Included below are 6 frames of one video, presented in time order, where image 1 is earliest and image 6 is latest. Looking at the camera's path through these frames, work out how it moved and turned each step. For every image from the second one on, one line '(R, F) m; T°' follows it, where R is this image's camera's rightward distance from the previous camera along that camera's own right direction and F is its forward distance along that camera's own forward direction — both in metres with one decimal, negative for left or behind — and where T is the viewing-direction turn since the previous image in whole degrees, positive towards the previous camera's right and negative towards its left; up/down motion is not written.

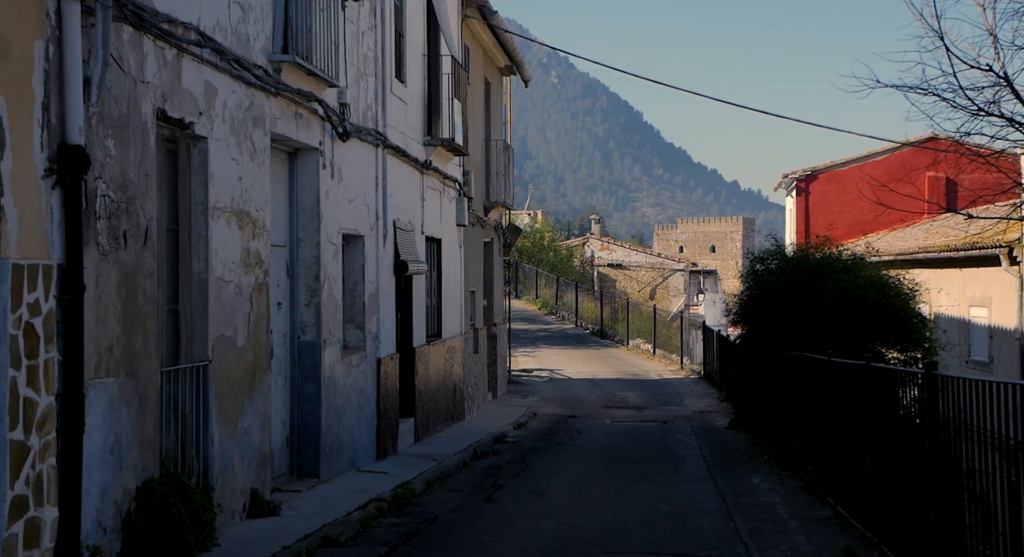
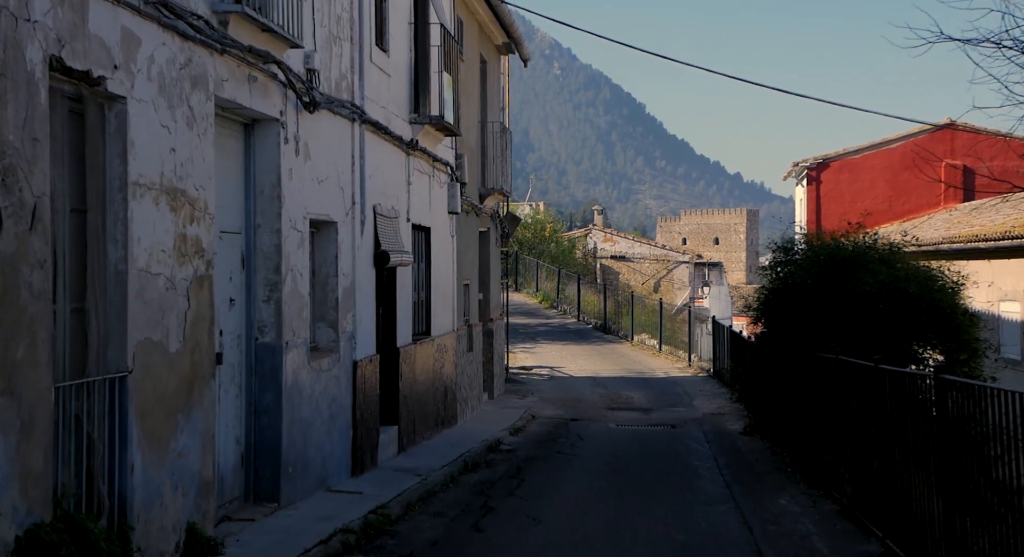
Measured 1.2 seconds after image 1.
(+0.1, +1.7) m; 0°
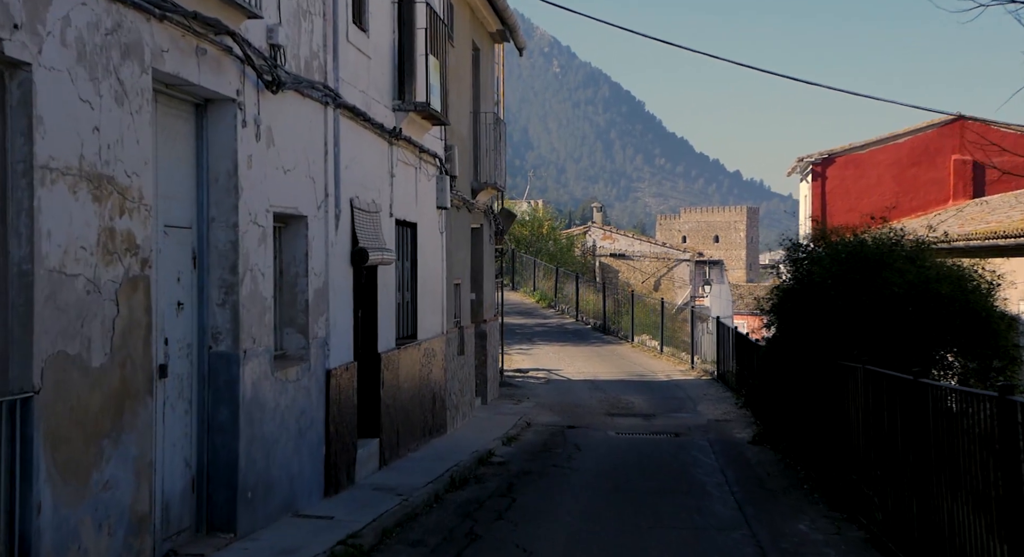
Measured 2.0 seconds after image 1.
(+0.1, +1.2) m; 0°
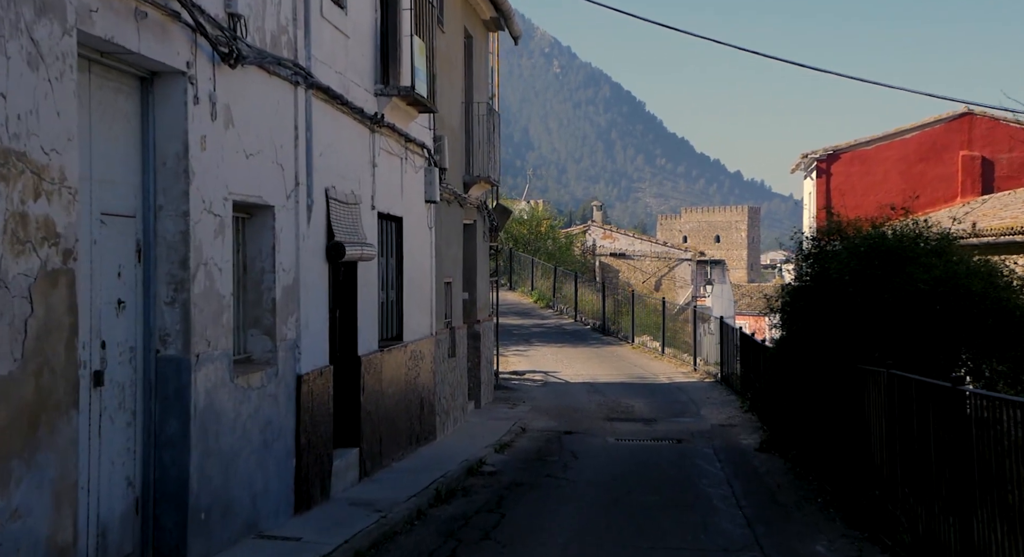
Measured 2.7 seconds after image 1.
(+0.1, +1.0) m; 0°
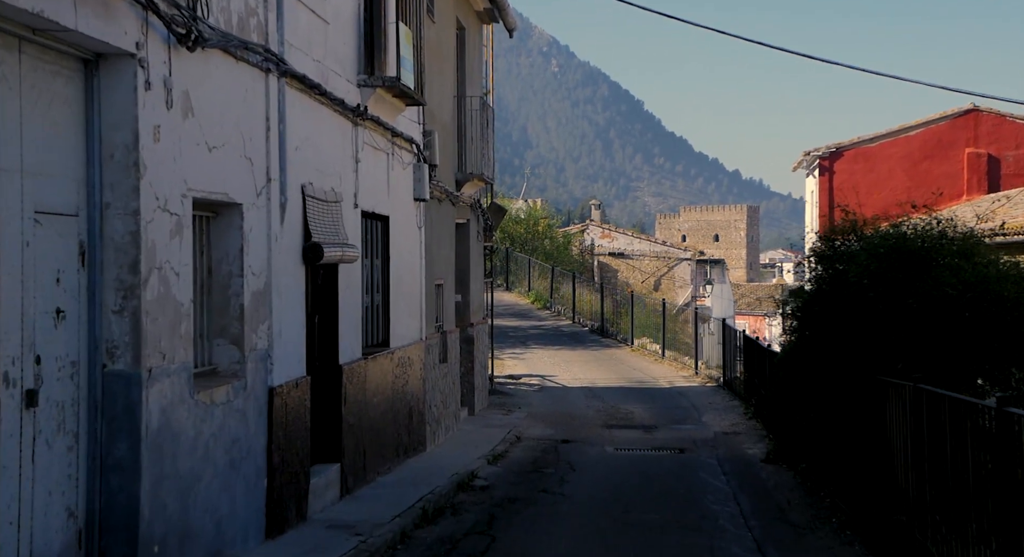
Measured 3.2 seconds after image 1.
(+0.1, +0.9) m; 0°
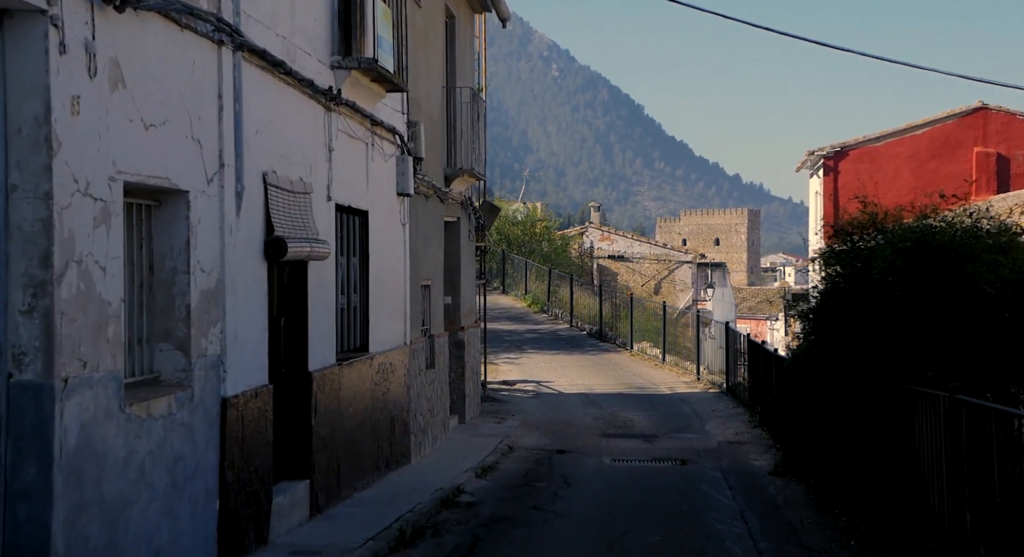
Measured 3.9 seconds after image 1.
(+0.1, +1.1) m; 0°
